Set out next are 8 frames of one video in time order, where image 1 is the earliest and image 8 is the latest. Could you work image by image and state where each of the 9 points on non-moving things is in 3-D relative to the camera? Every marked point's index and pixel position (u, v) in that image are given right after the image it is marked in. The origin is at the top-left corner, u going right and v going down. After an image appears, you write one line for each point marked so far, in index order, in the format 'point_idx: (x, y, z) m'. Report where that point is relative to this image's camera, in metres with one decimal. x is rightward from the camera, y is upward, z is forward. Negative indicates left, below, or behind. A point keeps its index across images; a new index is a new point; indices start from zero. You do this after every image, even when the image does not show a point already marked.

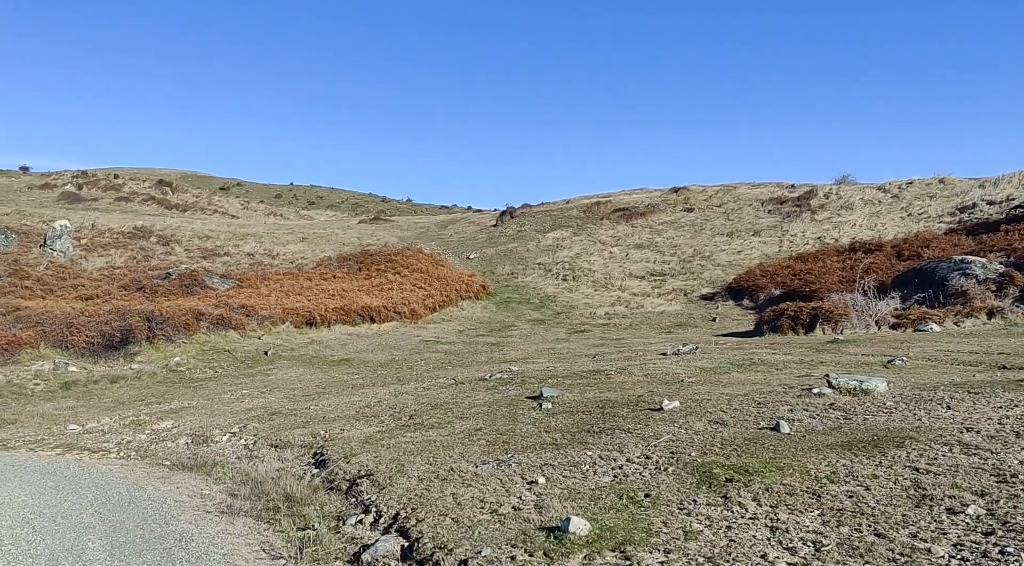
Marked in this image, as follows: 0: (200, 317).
0: (-6.8, -0.8, +19.7) m
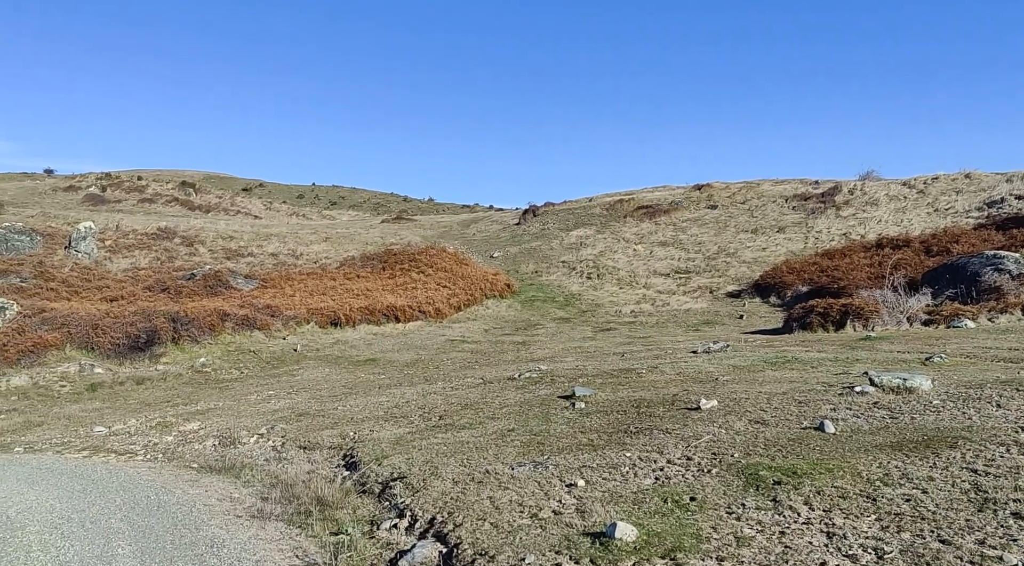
0: (-6.3, -0.8, +19.7) m
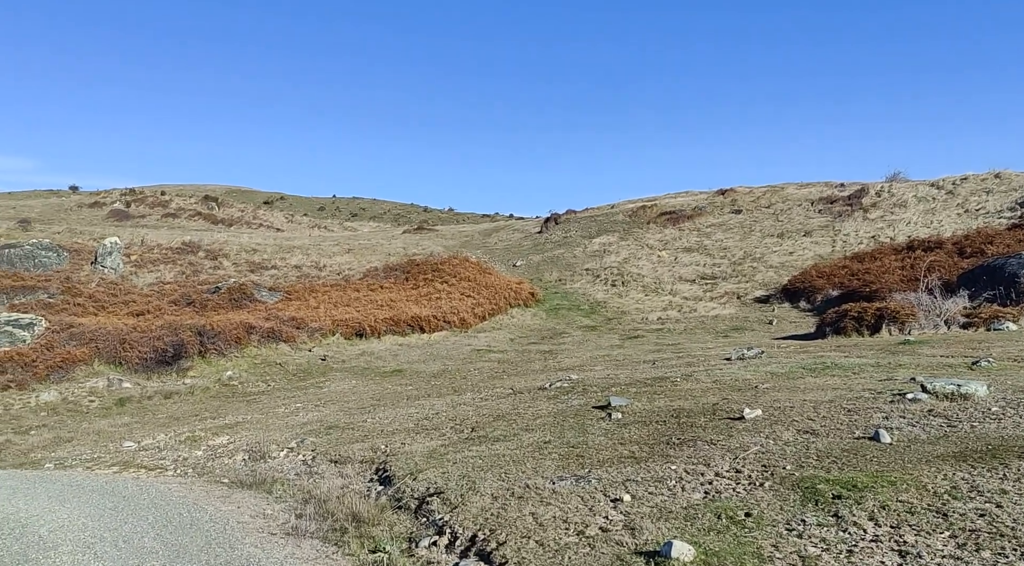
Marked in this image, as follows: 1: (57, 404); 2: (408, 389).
0: (-5.7, -1.0, +19.6) m
1: (-7.9, -2.1, +15.7) m
2: (-1.8, -1.8, +15.4) m
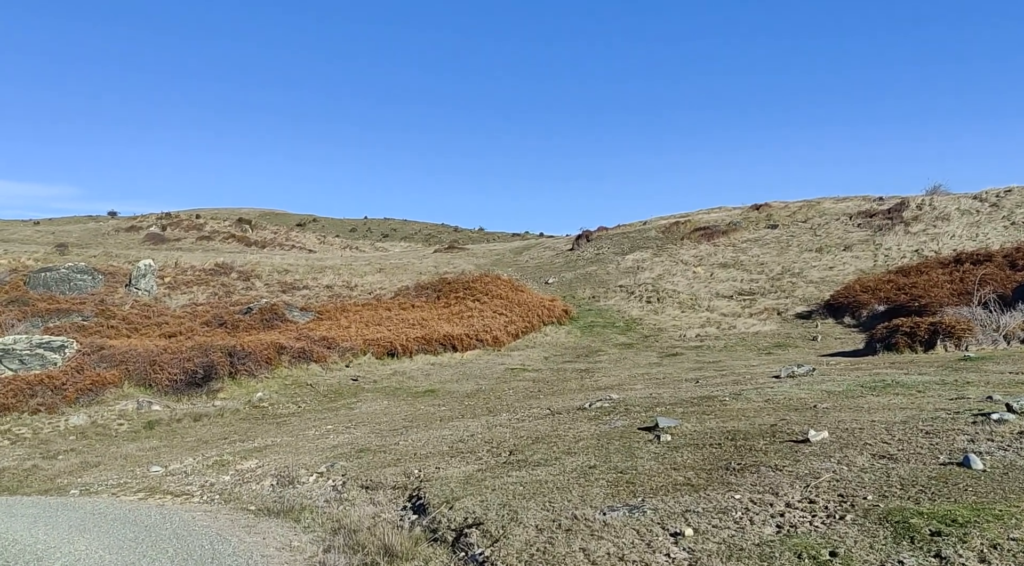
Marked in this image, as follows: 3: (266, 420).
0: (-4.9, -1.4, +19.2) m
1: (-7.3, -2.5, +15.4) m
2: (-1.2, -2.1, +14.8) m
3: (-4.3, -2.4, +15.5) m
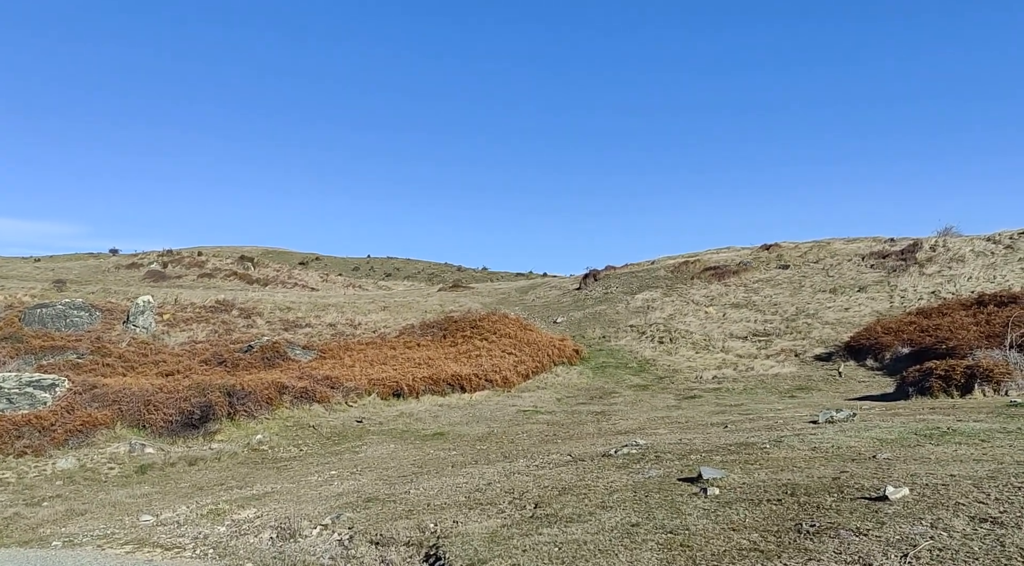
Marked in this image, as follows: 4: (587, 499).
0: (-4.7, -2.2, +18.4) m
1: (-7.0, -3.0, +14.4) m
2: (-0.9, -2.7, +13.9) m
3: (-4.0, -2.9, +14.6) m
4: (+0.7, -2.0, +8.3) m
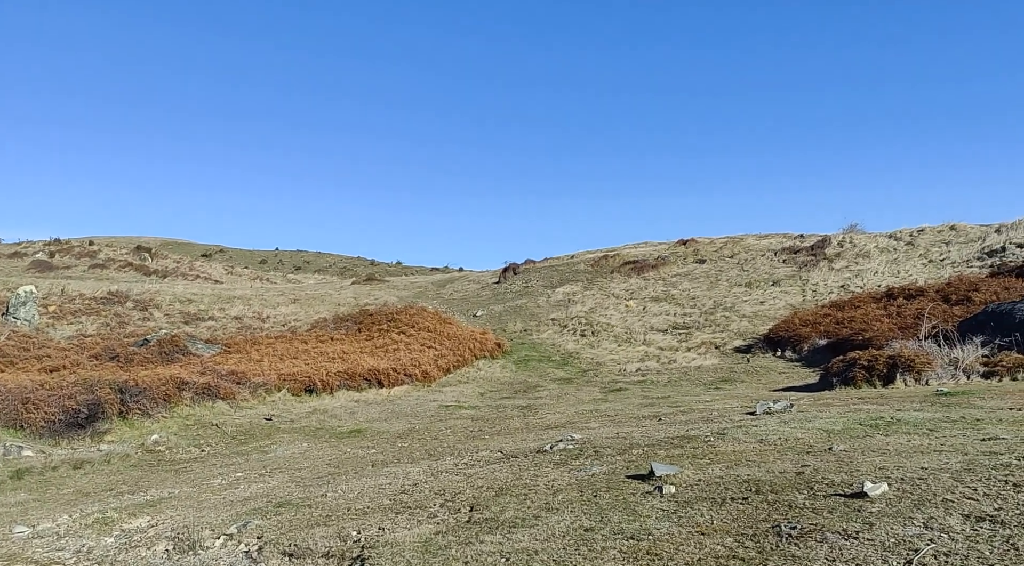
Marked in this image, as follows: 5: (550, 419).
0: (-6.2, -2.0, +17.1) m
1: (-8.2, -2.8, +13.0) m
2: (-2.0, -2.5, +13.0) m
3: (-5.1, -2.7, +13.4) m
4: (+0.1, -1.8, +7.6) m
5: (+0.7, -2.3, +15.3) m
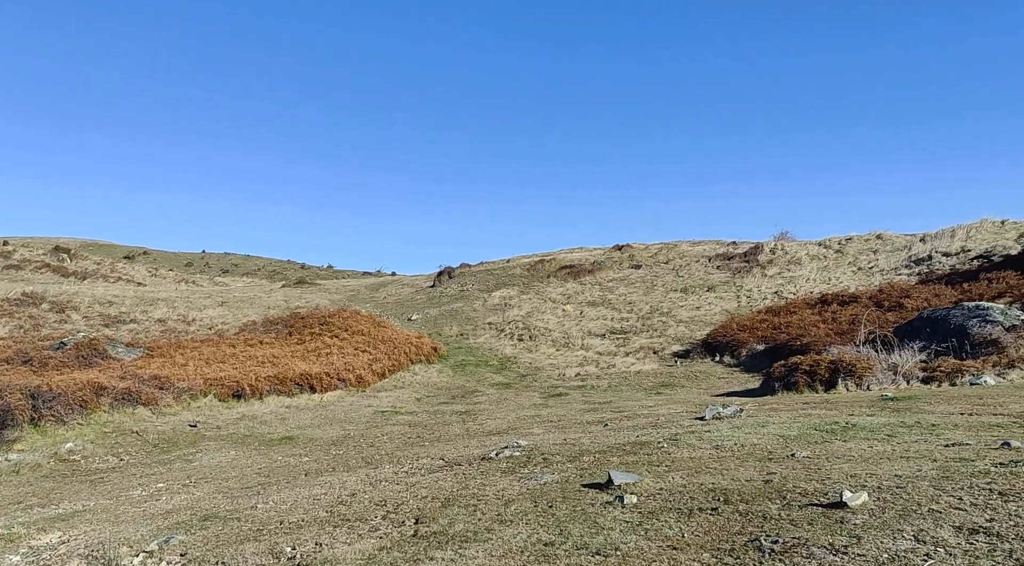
0: (-7.3, -1.9, +16.1) m
1: (-8.9, -2.7, +11.8) m
2: (-2.8, -2.5, +12.4) m
3: (-6.0, -2.7, +12.5) m
4: (-0.3, -1.8, +7.1) m
5: (-0.3, -2.3, +14.8) m
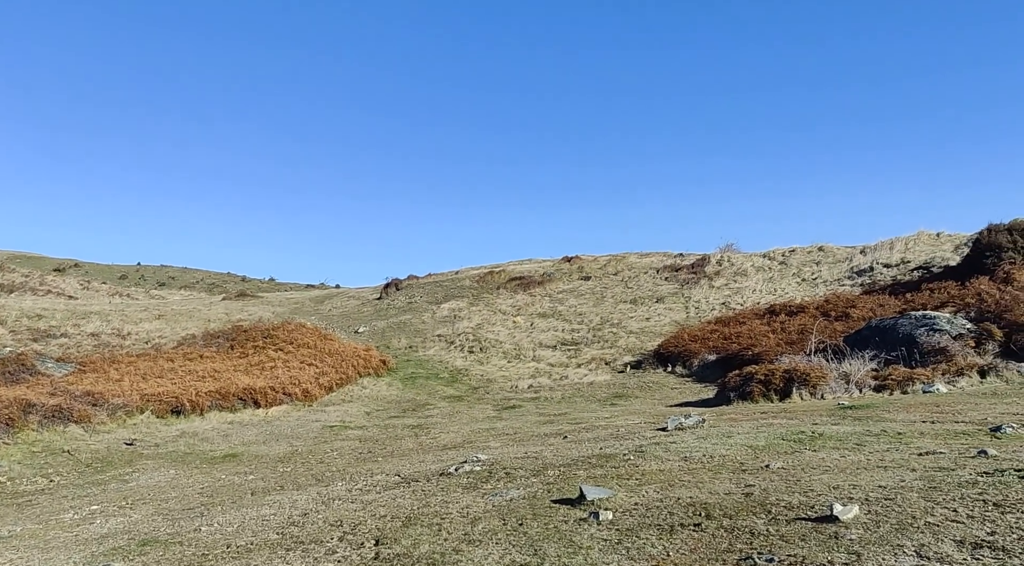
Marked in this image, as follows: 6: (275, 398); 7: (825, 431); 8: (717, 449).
0: (-8.1, -2.1, +15.3) m
1: (-9.5, -2.9, +10.9) m
2: (-3.4, -2.6, +11.8) m
3: (-6.5, -2.8, +11.7) m
4: (-0.5, -1.9, +6.7) m
5: (-1.0, -2.5, +14.4) m
6: (-4.9, -2.4, +18.9) m
7: (+3.4, -1.6, +9.8) m
8: (+2.0, -1.7, +9.0) m
